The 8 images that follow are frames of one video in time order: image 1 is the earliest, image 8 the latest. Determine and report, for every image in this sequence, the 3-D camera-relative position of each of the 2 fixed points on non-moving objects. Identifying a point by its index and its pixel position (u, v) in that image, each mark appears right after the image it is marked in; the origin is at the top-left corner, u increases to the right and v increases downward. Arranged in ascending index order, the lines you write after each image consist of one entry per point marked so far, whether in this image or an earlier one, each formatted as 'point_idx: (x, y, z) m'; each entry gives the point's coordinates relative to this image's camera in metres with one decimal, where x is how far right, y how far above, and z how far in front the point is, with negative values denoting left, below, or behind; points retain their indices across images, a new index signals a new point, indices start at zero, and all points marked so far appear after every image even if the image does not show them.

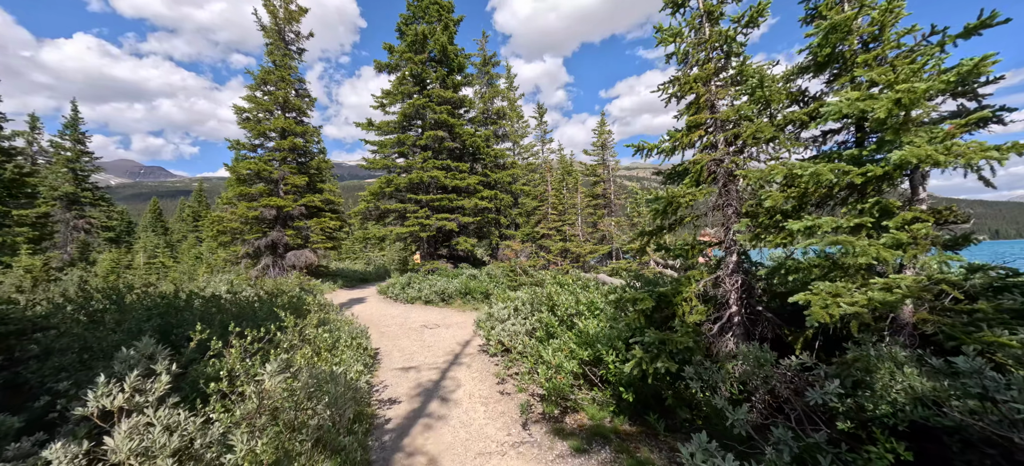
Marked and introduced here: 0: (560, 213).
0: (+2.3, +1.0, +18.5) m
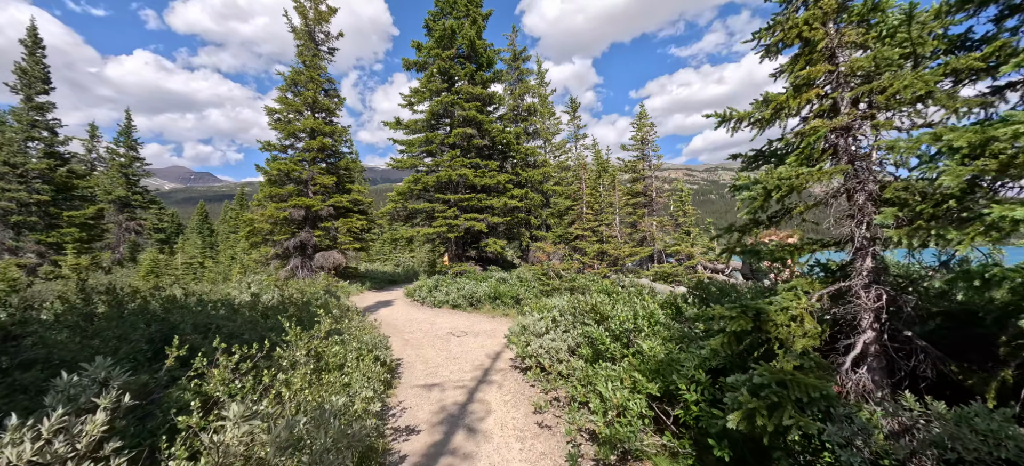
0: (+3.8, +0.9, +17.2) m
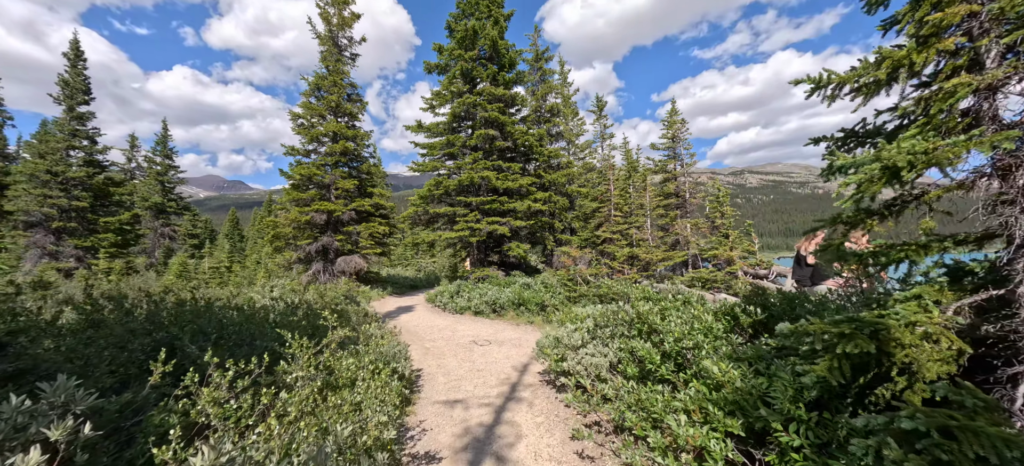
0: (+4.8, +0.8, +16.3) m
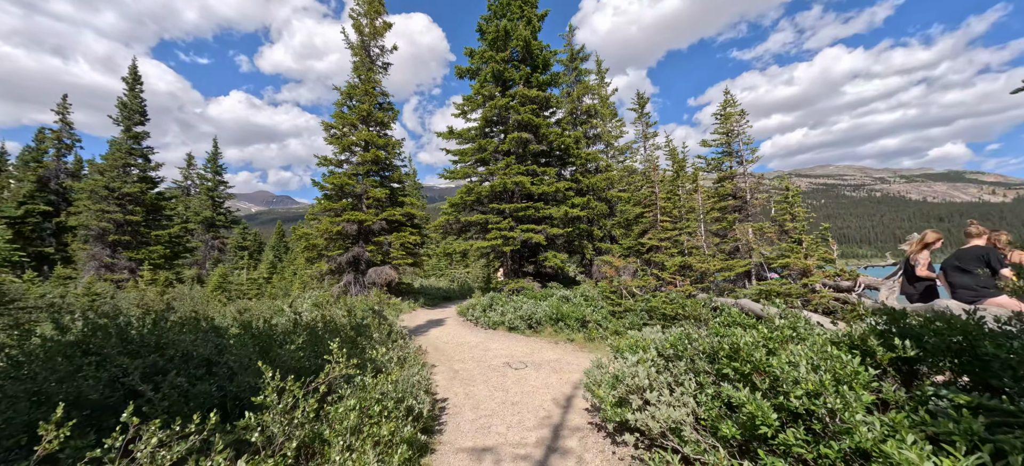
0: (+6.2, +0.5, +14.6) m
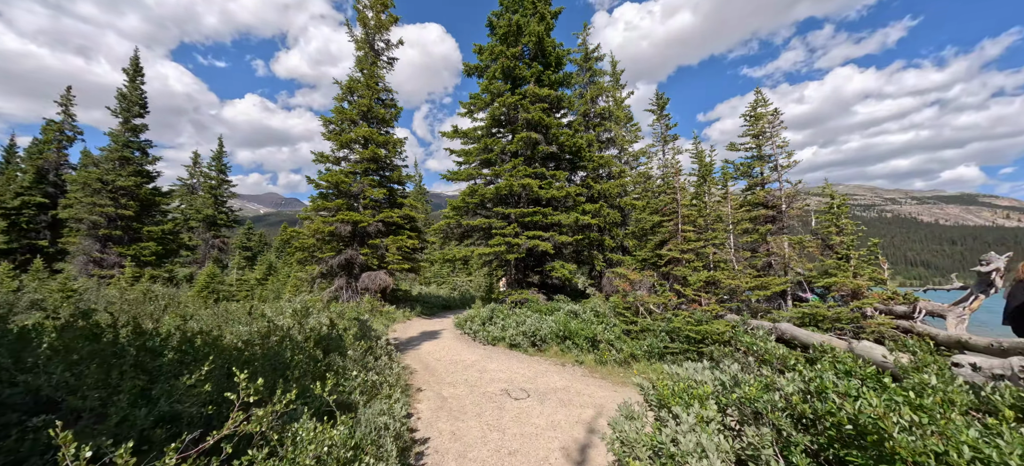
0: (+6.4, +0.1, +13.1) m
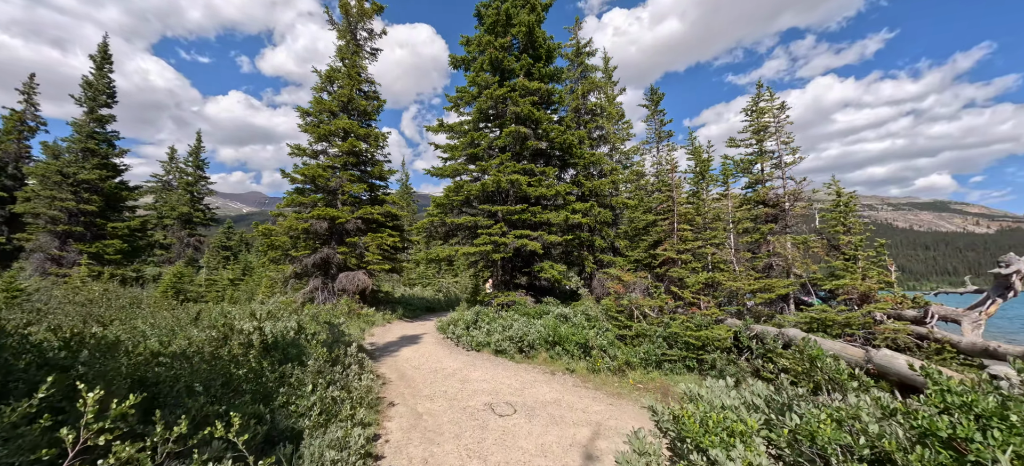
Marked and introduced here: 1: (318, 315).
0: (+6.0, +0.1, +12.4) m
1: (-7.7, -3.3, +15.2) m
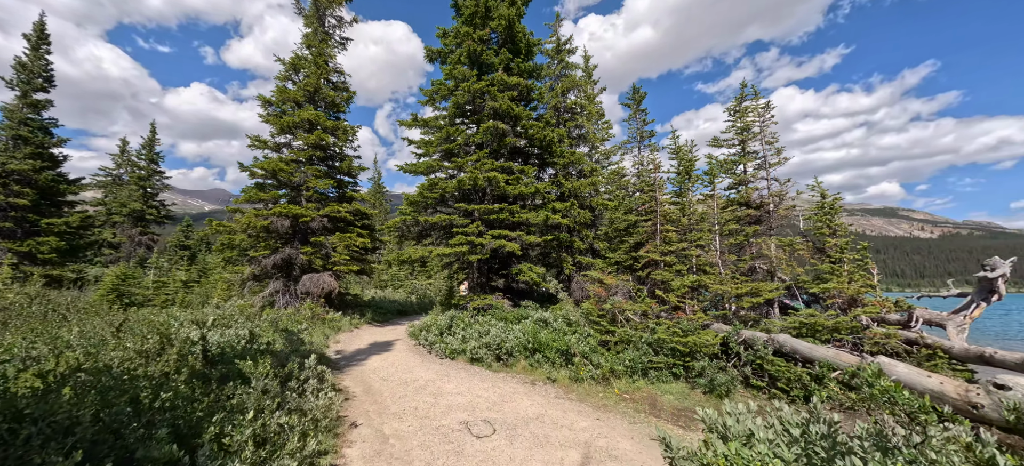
0: (+5.3, +0.1, +12.1) m
1: (-8.6, -3.2, +13.9) m
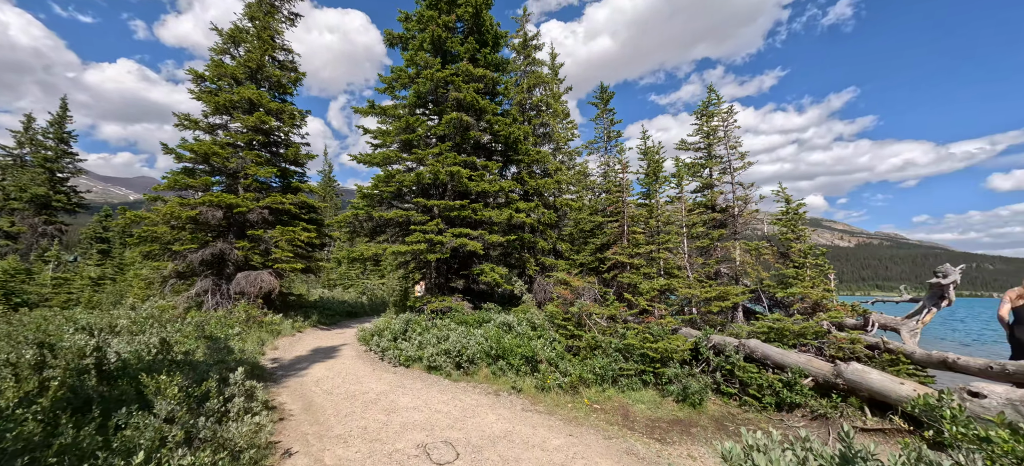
0: (+4.2, 0.0, +11.8) m
1: (-9.9, -2.9, +12.2) m
